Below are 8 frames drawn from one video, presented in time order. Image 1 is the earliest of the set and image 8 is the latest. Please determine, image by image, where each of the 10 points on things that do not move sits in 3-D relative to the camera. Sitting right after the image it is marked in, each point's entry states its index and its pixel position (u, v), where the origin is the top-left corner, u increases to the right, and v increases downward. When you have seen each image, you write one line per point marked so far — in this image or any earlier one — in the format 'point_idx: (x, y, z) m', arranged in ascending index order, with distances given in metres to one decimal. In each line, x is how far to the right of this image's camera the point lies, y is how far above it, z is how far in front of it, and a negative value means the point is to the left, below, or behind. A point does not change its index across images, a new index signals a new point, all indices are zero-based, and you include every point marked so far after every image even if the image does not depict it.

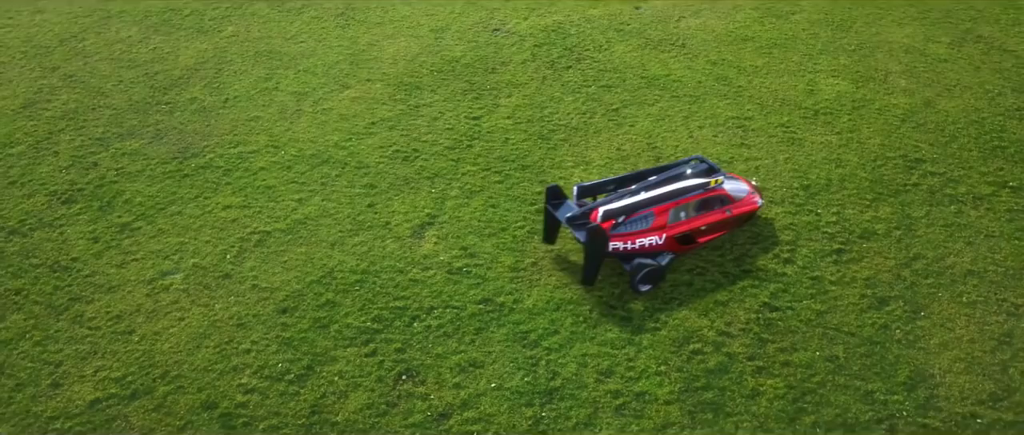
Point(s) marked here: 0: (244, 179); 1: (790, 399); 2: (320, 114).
0: (-5.5, +0.8, +16.8) m
1: (+4.3, -2.8, +12.7) m
2: (-4.6, +2.4, +19.3) m
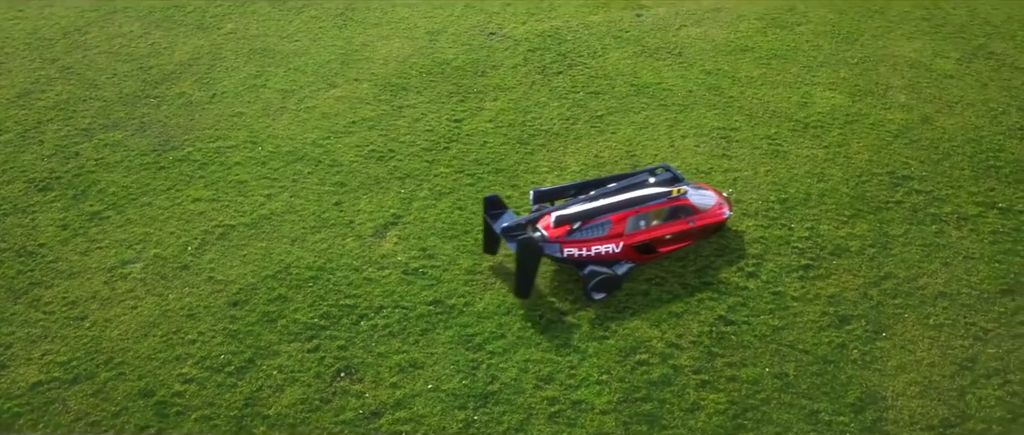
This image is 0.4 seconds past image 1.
0: (-6.2, +0.9, +17.1) m
1: (+3.3, -3.0, +12.4) m
2: (-5.1, +2.5, +19.5) m
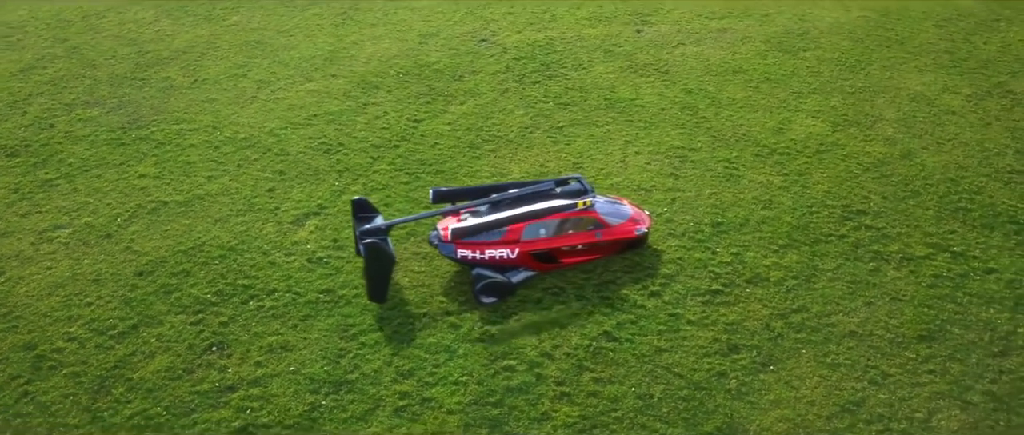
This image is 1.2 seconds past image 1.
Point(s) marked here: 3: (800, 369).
0: (-7.6, +1.4, +18.1) m
1: (+1.0, -3.2, +12.3) m
2: (-6.0, +2.9, +20.4) m
3: (+4.8, -2.5, +13.6) m
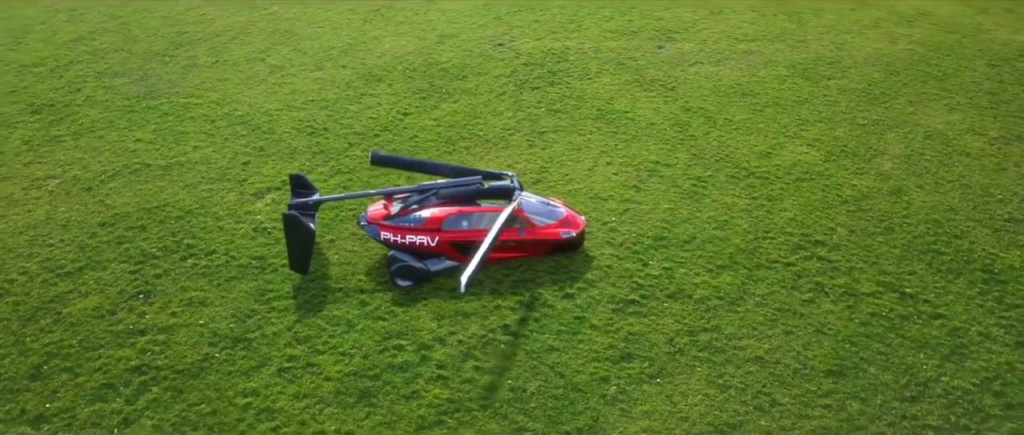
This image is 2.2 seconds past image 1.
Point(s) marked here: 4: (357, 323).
0: (-8.3, +2.3, +19.7) m
1: (-1.1, -3.0, +12.8) m
2: (-6.3, +3.5, +21.8) m
3: (+2.9, -2.8, +13.5) m
4: (-2.7, -1.9, +14.3) m
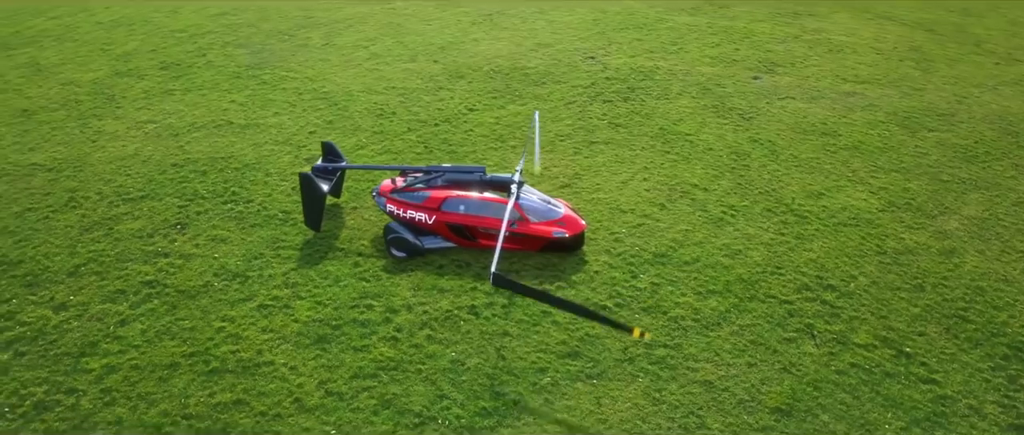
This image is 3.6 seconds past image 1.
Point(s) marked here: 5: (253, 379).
0: (-6.7, +3.5, +22.3) m
1: (-2.3, -2.5, +13.8) m
2: (-4.2, +4.3, +23.9) m
3: (+1.8, -2.9, +13.7) m
4: (-3.3, -1.2, +15.8) m
5: (-4.2, -2.7, +13.4) m
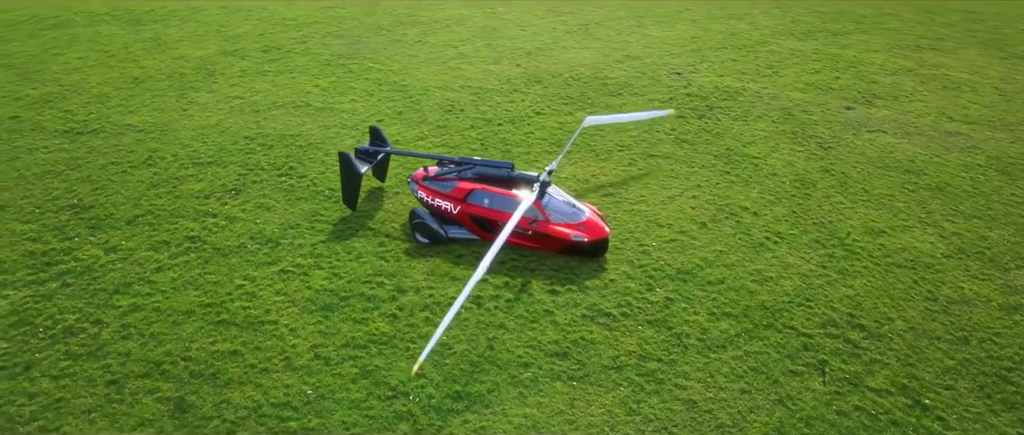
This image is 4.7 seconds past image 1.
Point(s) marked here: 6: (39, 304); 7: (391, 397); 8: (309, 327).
0: (-4.7, +4.0, +23.6) m
1: (-2.5, -2.2, +14.4) m
2: (-1.9, +4.5, +24.7) m
3: (+1.4, -3.0, +13.5) m
4: (-3.0, -0.8, +16.5) m
5: (-4.5, -2.1, +14.3) m
6: (-8.4, -1.6, +14.5) m
7: (-2.0, -2.9, +13.2) m
8: (-3.6, -2.0, +14.6) m
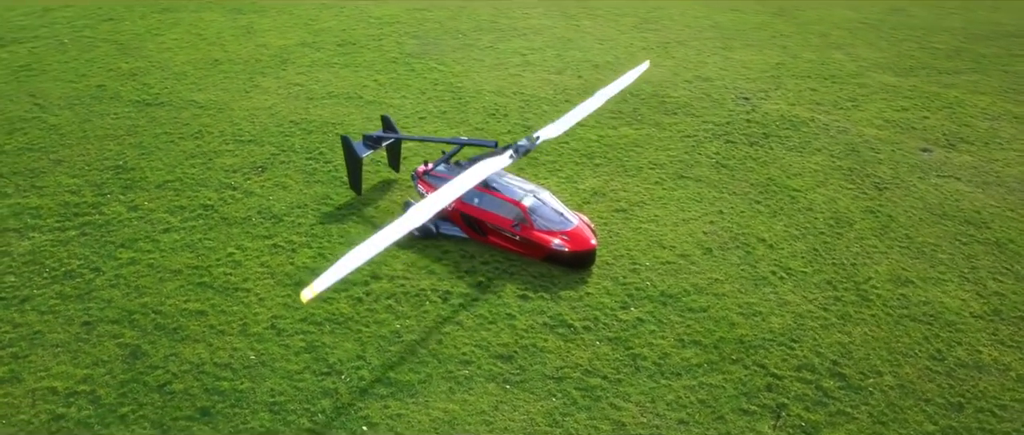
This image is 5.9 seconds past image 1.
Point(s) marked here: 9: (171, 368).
0: (-3.1, +4.2, +24.4) m
1: (-3.3, -1.8, +14.9) m
2: (-0.1, +4.3, +25.0) m
3: (+0.2, -3.0, +13.3) m
4: (-3.3, -0.5, +17.0) m
5: (-5.3, -1.5, +15.2) m
6: (-9.0, -0.6, +16.1) m
7: (-3.1, -2.6, +13.6) m
8: (-4.4, -1.5, +15.2) m
9: (-5.6, -2.5, +13.4) m
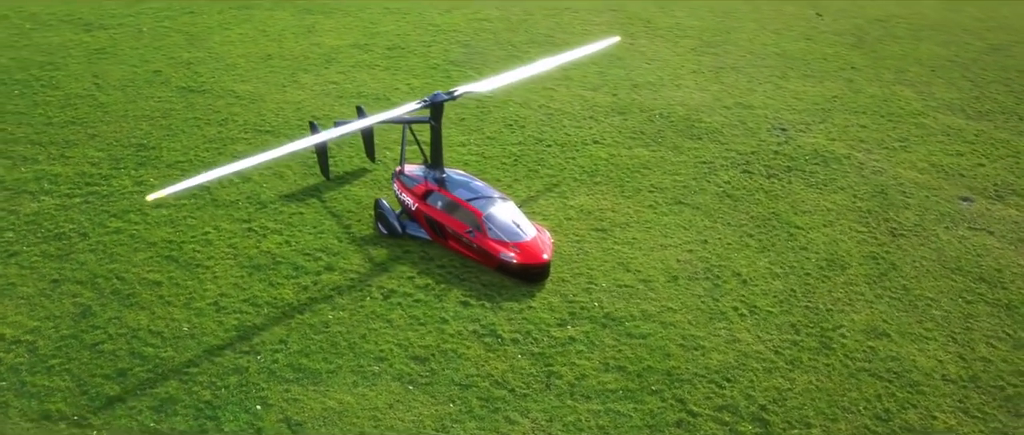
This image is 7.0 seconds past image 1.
0: (-2.2, +4.1, +25.0) m
1: (-4.6, -1.6, +15.5) m
2: (+0.9, +3.9, +25.0) m
3: (-1.5, -3.1, +13.3) m
4: (-4.1, -0.3, +17.6) m
5: (-6.5, -1.1, +16.1) m
6: (-9.9, +0.1, +17.7) m
7: (-4.7, -2.3, +14.2) m
8: (-5.5, -1.2, +16.0) m
9: (-7.1, -2.0, +14.4) m
